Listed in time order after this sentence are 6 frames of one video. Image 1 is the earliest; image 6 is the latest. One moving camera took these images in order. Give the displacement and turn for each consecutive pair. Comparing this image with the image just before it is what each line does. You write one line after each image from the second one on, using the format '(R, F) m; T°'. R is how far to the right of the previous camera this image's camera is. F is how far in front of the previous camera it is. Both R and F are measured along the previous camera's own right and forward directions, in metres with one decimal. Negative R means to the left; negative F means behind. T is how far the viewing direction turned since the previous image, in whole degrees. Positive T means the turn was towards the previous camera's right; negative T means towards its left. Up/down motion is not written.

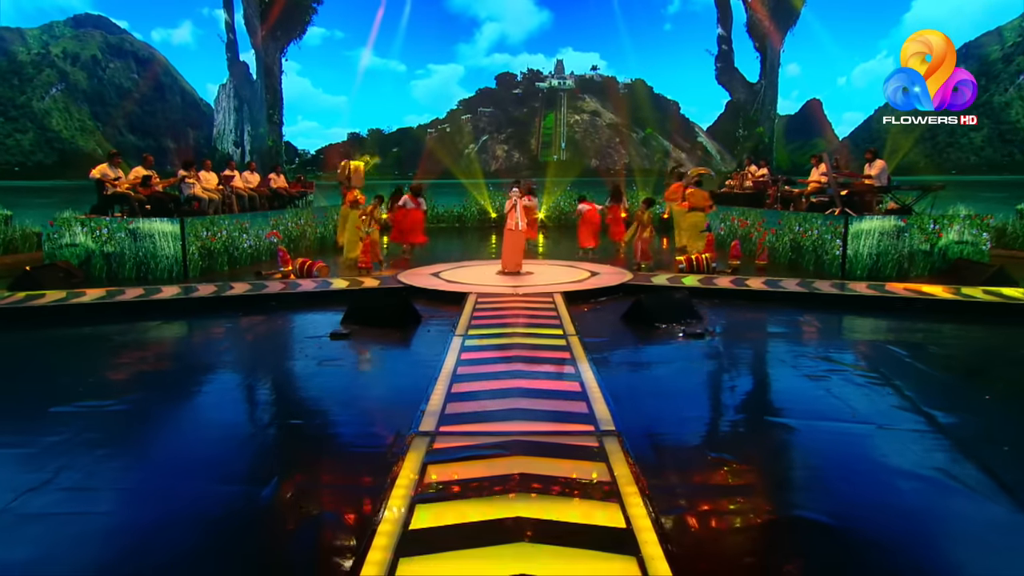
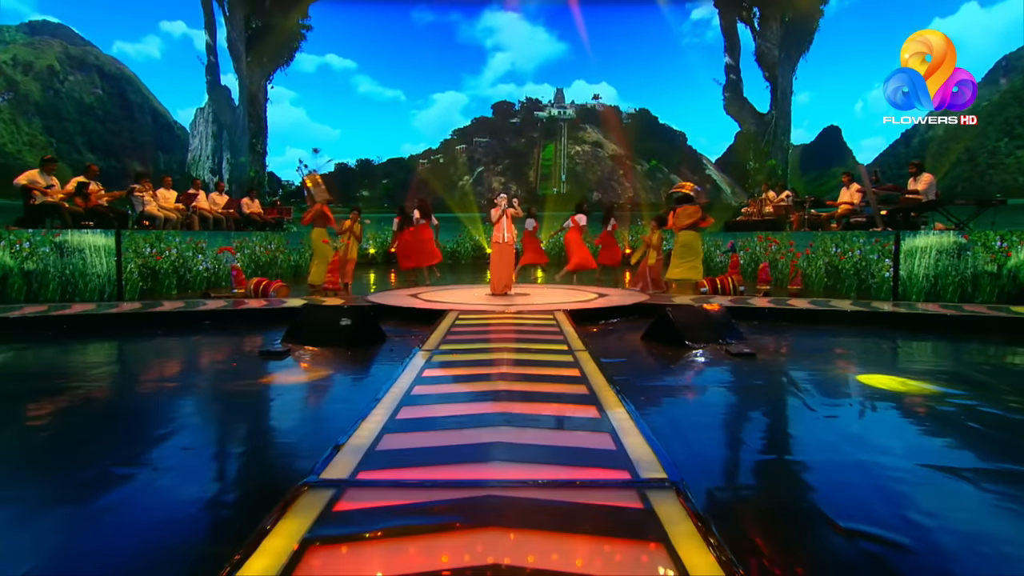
(+0.1, +1.3) m; 0°
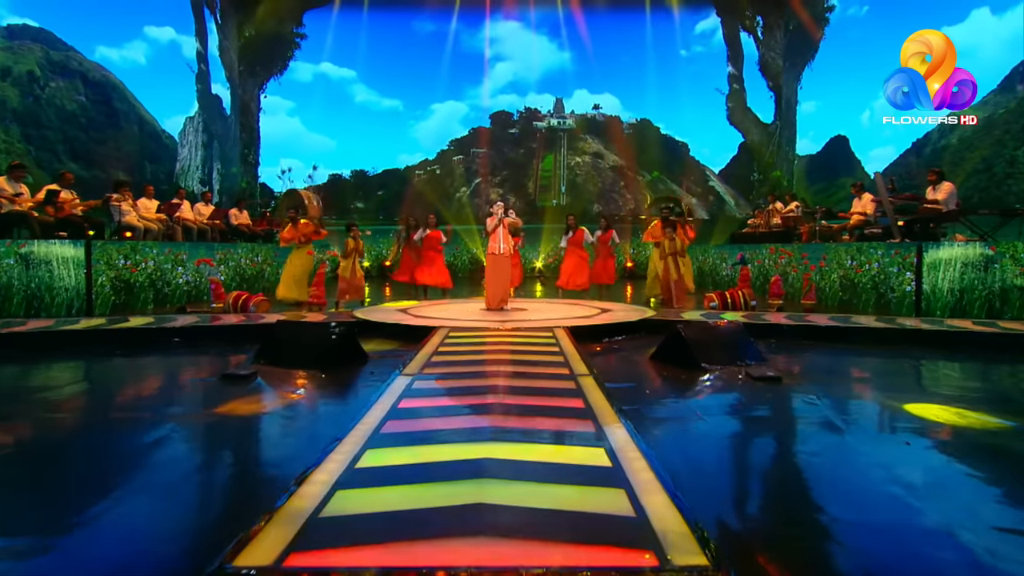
(0.0, +0.4) m; 0°
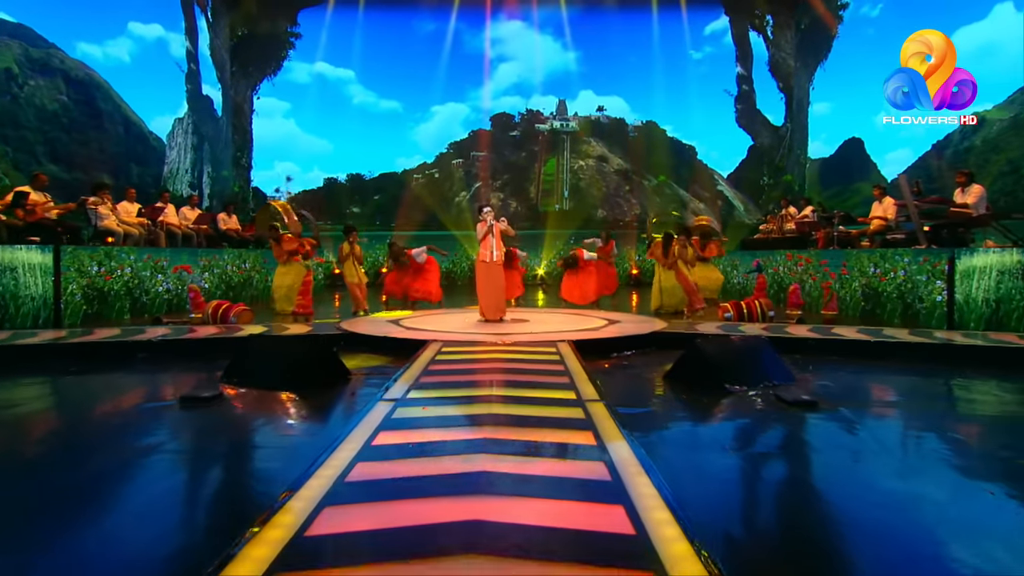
(0.0, +0.5) m; 0°
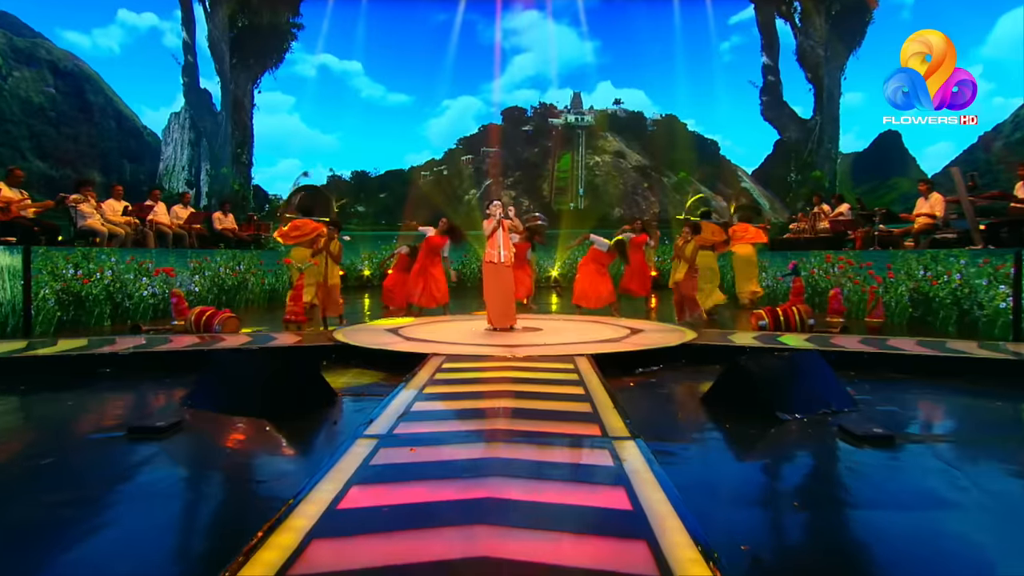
(0.0, +0.6) m; -1°
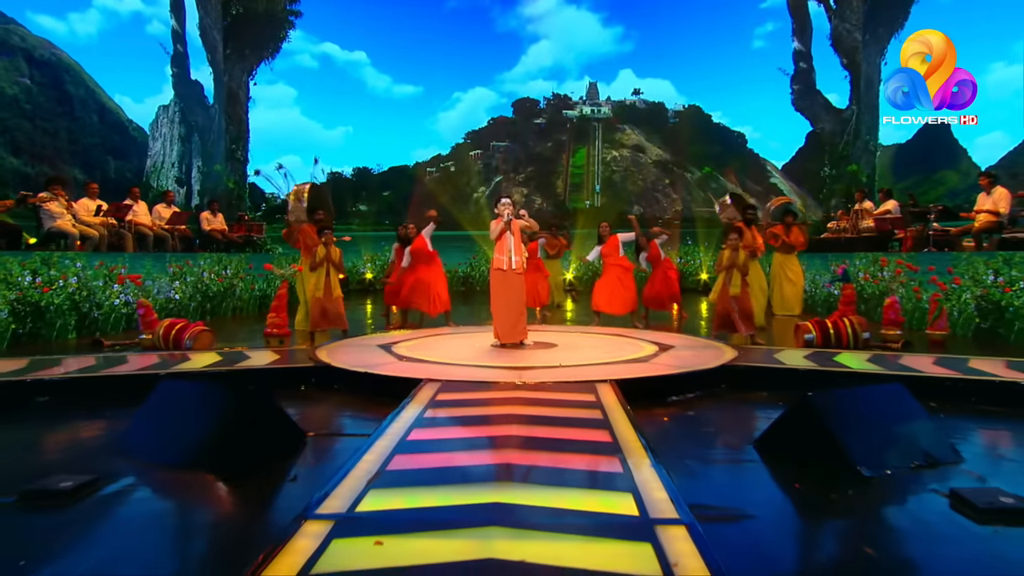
(0.0, +0.7) m; -1°
